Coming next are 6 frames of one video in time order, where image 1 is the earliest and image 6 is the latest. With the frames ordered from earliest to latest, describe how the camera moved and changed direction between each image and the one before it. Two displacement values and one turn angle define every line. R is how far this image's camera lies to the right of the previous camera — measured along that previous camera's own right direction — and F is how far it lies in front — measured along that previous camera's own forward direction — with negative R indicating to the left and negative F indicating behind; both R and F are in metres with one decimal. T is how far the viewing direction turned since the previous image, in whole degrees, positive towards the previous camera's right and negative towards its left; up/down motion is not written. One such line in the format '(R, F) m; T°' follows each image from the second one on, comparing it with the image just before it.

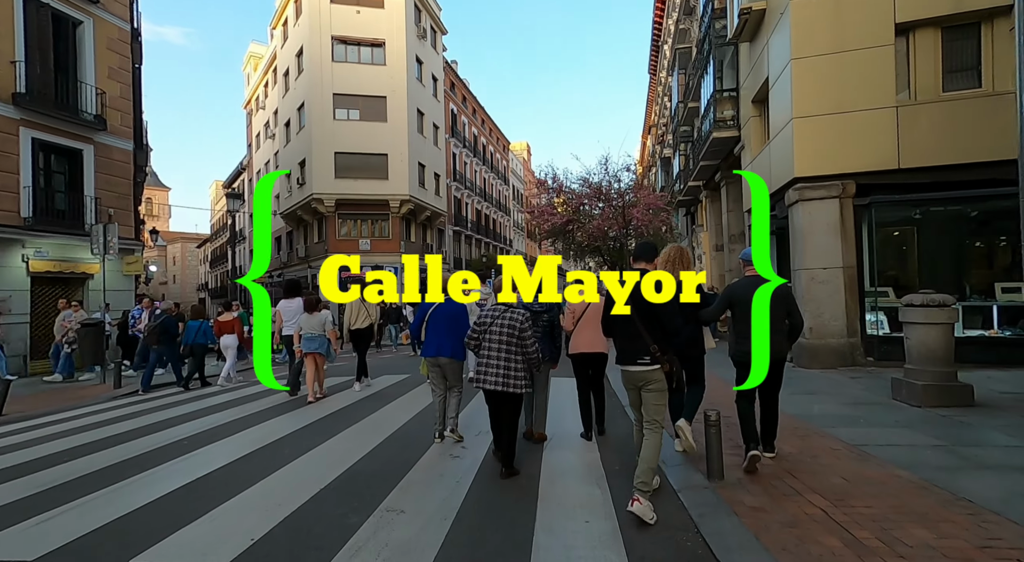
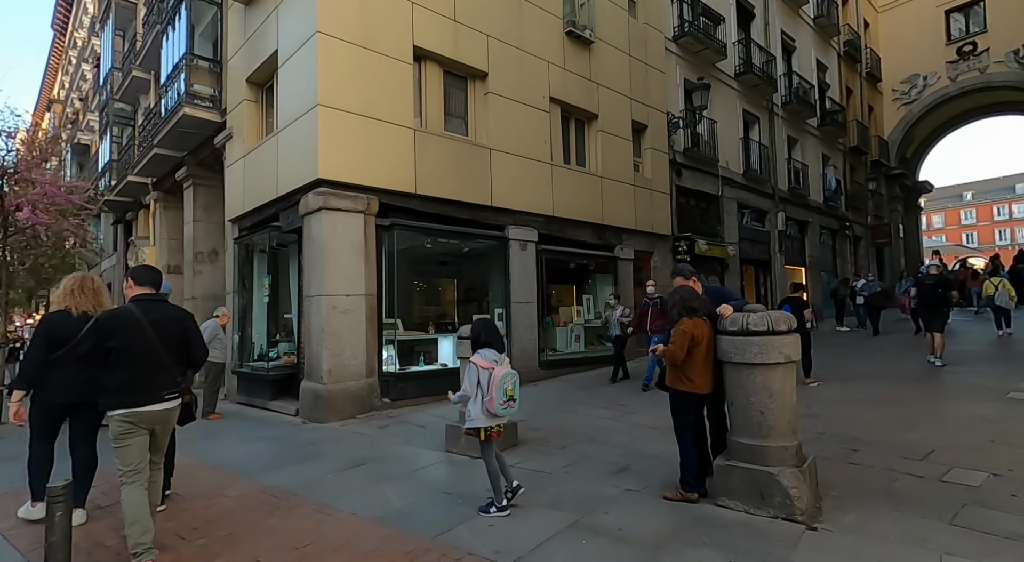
(+0.5, +2.6) m; +53°
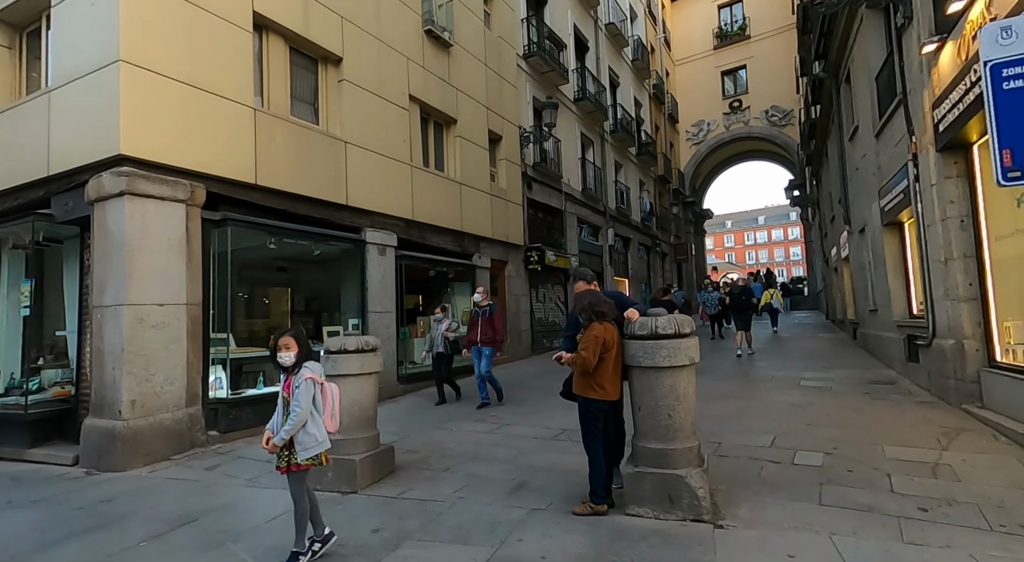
(-0.4, +0.7) m; +17°
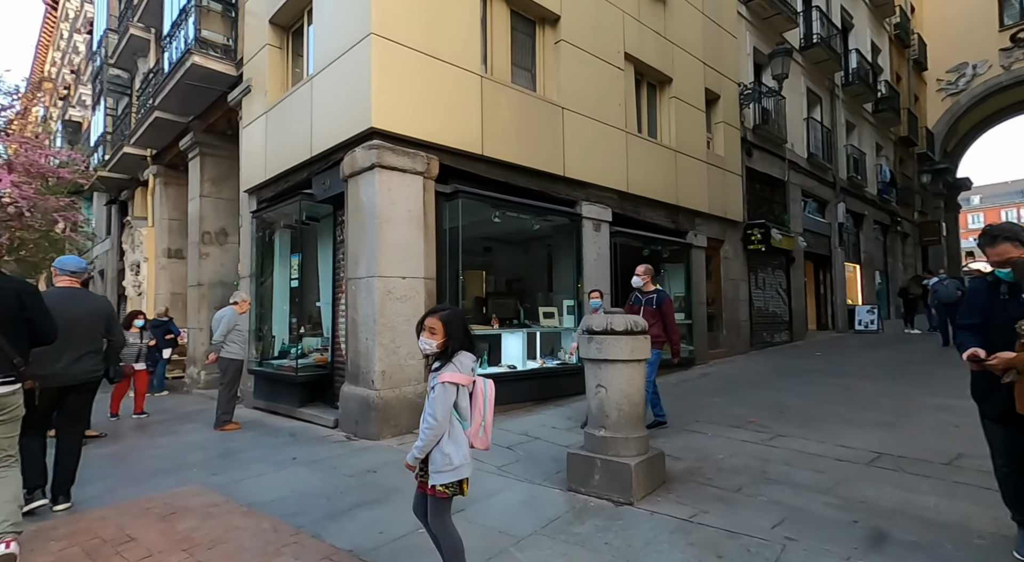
(-0.9, +0.8) m; -18°
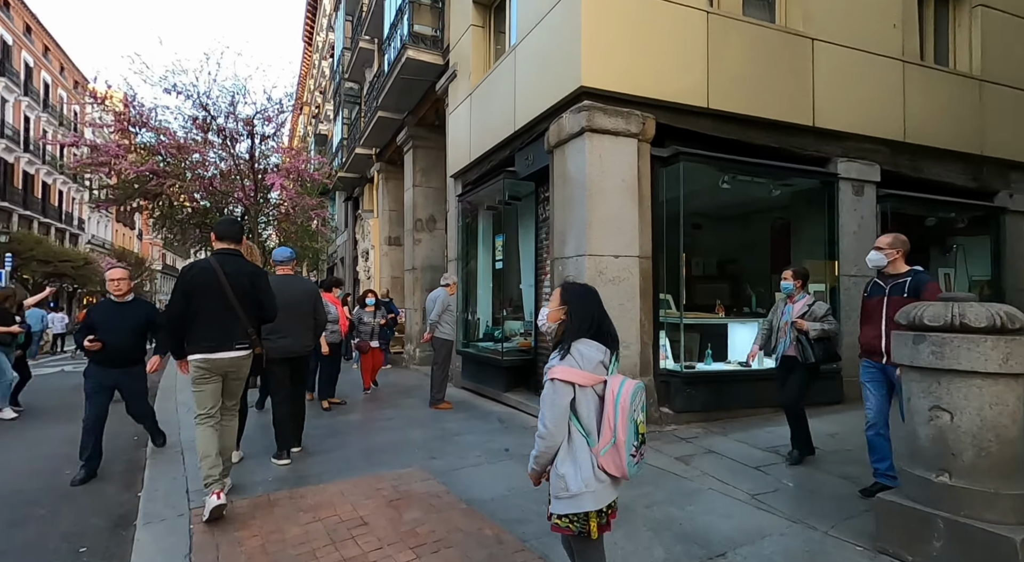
(-0.4, +0.8) m; -20°
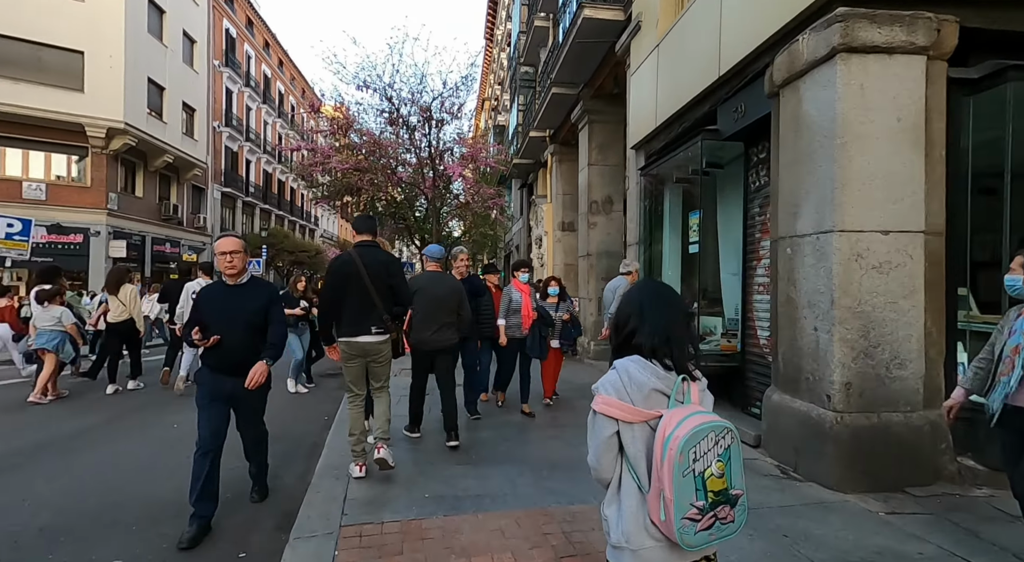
(-0.3, +1.3) m; -18°
